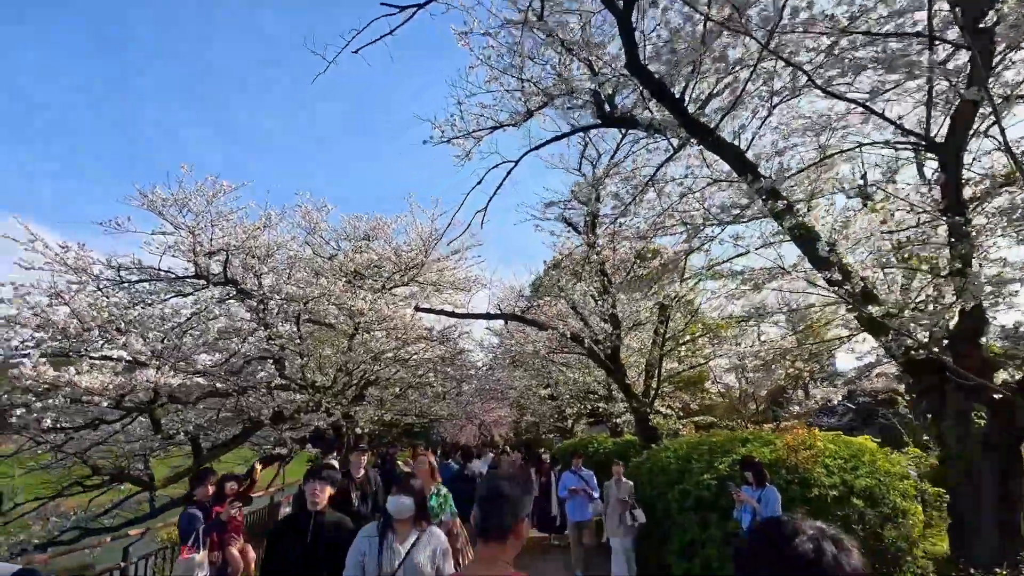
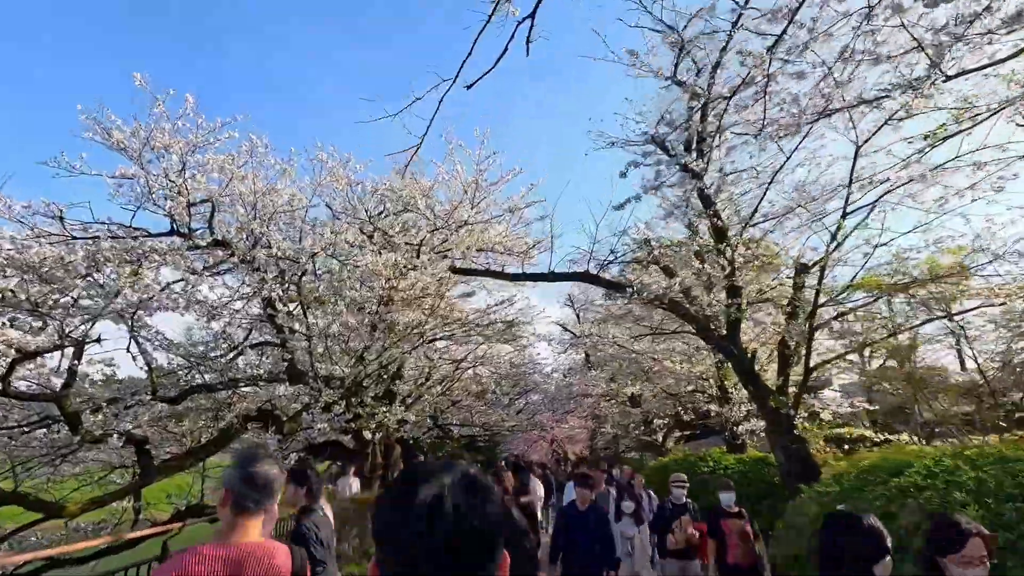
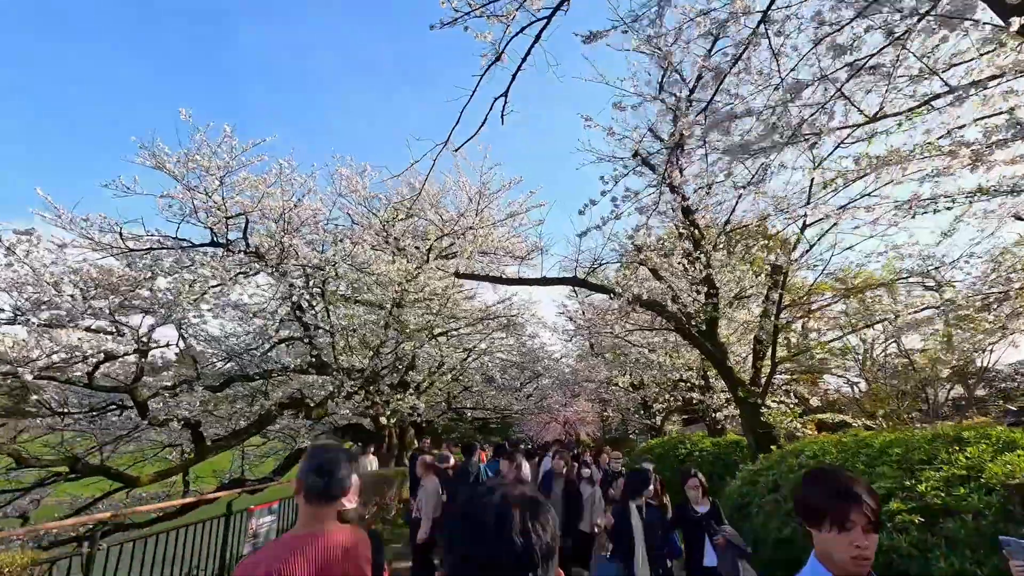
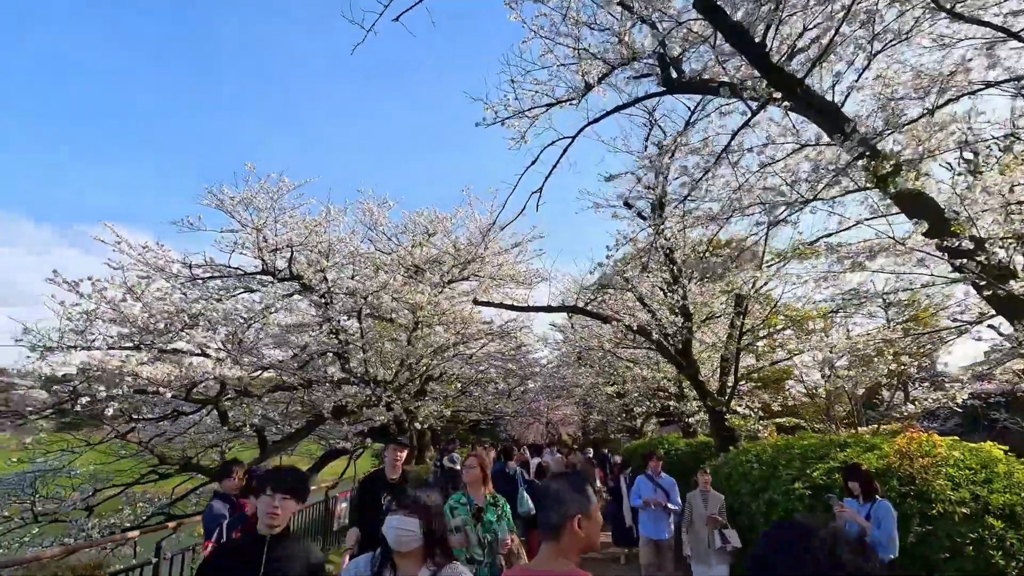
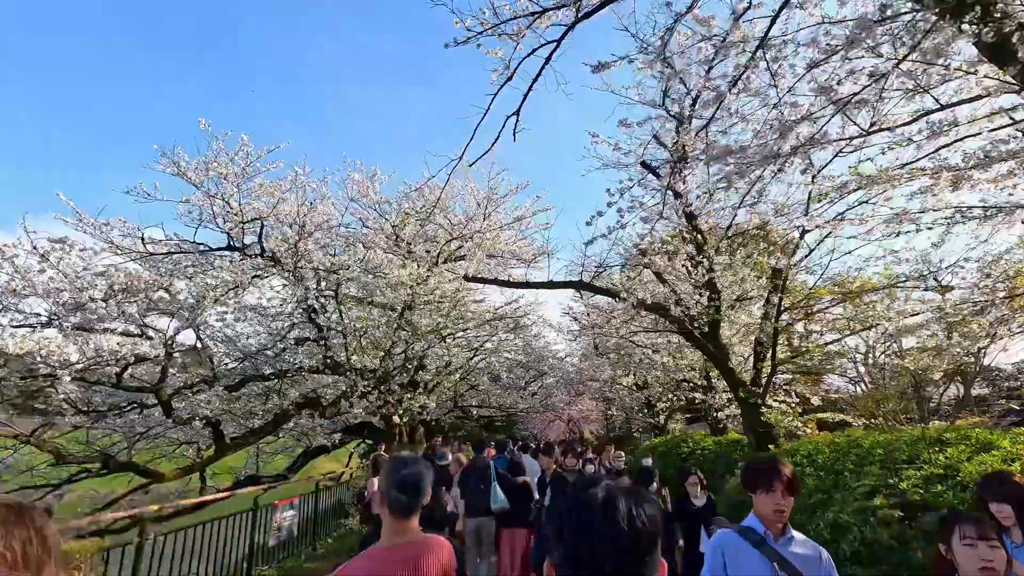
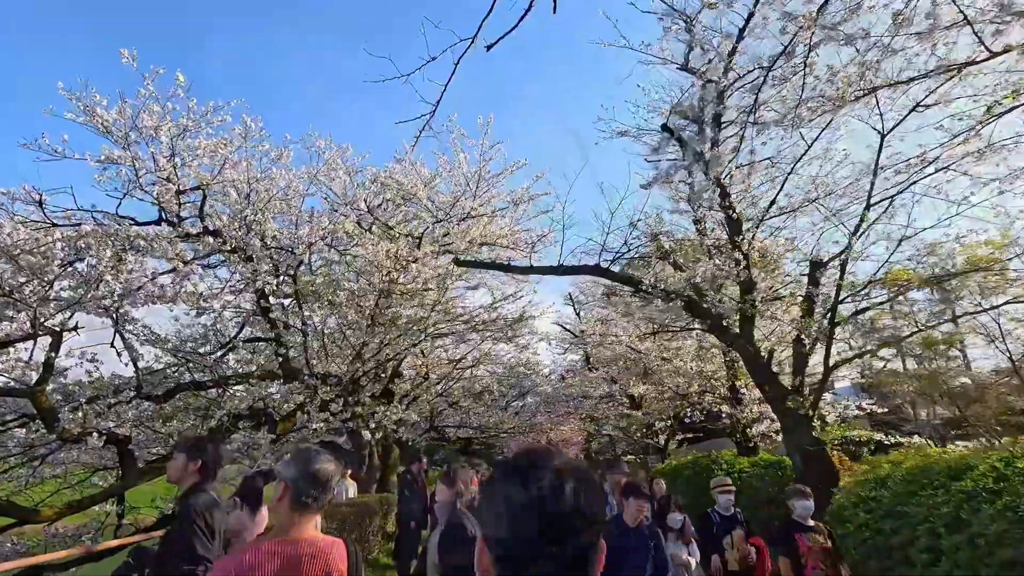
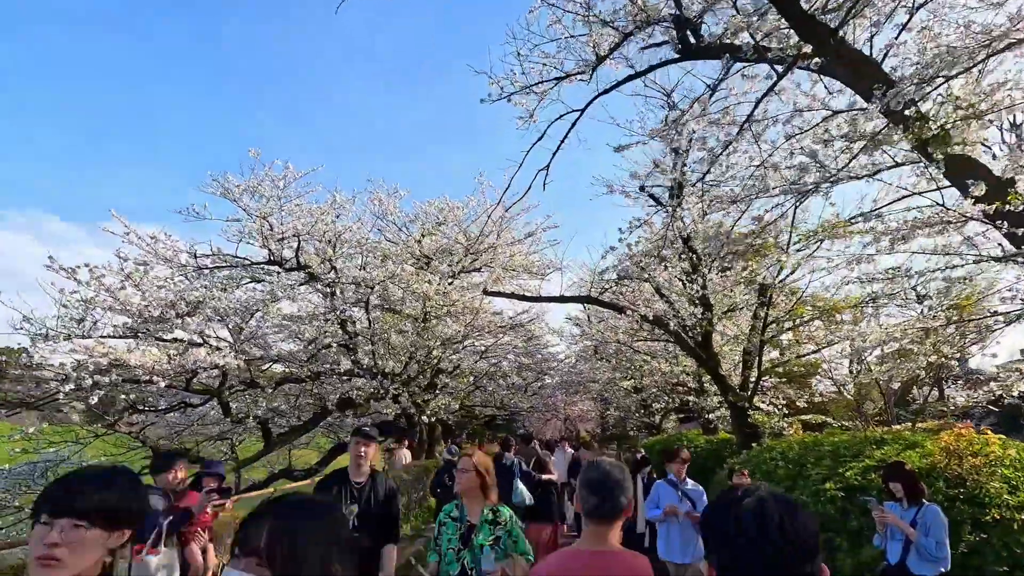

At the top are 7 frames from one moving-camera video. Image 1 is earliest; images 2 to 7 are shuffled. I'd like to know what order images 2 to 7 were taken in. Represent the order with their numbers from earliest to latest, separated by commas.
4, 7, 5, 3, 2, 6
